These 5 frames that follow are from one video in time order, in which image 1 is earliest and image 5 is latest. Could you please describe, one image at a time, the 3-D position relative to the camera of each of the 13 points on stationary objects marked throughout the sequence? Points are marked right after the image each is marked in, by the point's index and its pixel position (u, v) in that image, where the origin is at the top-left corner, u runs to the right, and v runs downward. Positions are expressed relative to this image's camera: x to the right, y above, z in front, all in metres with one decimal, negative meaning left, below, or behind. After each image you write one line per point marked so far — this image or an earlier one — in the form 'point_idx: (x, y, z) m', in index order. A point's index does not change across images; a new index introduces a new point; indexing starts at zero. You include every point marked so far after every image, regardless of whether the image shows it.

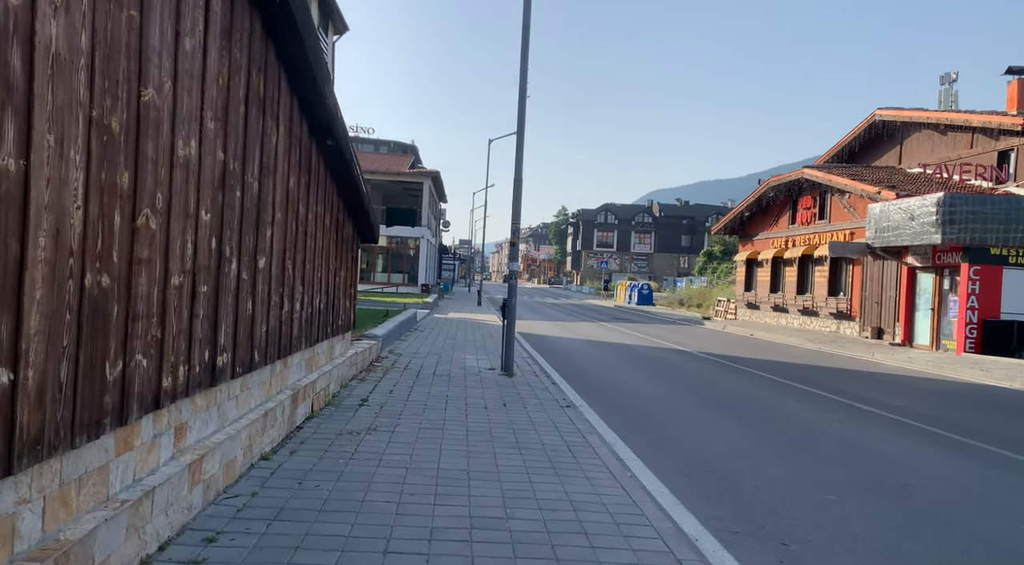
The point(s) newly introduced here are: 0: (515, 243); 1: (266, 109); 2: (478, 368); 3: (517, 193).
0: (+0.1, +0.7, +11.9) m
1: (-1.9, +1.3, +5.1) m
2: (-0.6, -1.5, +11.6) m
3: (+0.1, +1.7, +12.5) m
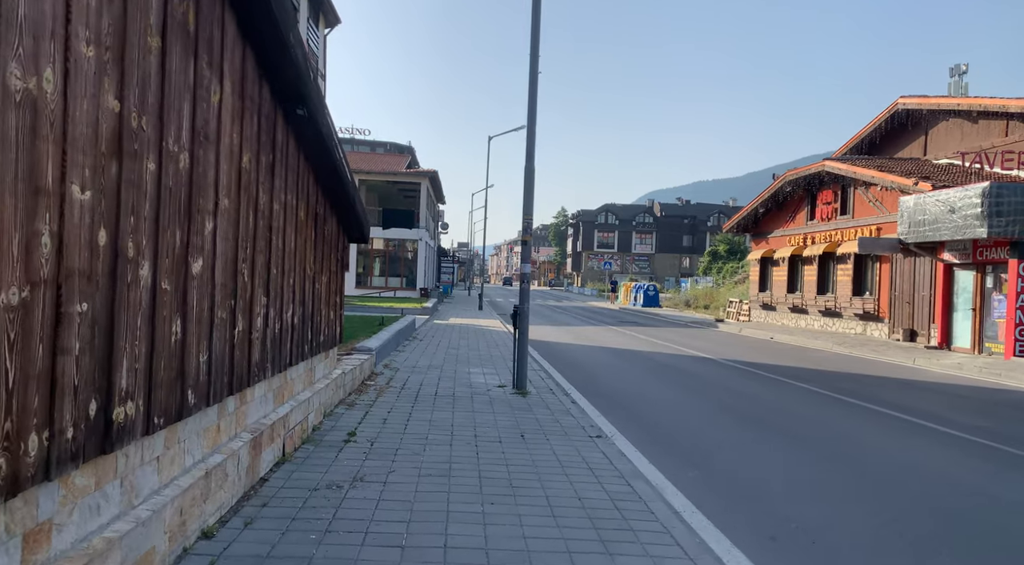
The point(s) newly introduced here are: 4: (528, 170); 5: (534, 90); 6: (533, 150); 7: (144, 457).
0: (+0.2, +0.7, +10.4) m
1: (-1.7, +1.3, +3.7) m
2: (-0.4, -1.5, +10.1) m
3: (+0.3, +1.6, +11.0) m
4: (+0.3, +1.9, +11.3) m
5: (+0.4, +3.3, +11.6) m
6: (+0.4, +2.3, +11.4) m
7: (-1.8, -0.9, +3.3) m
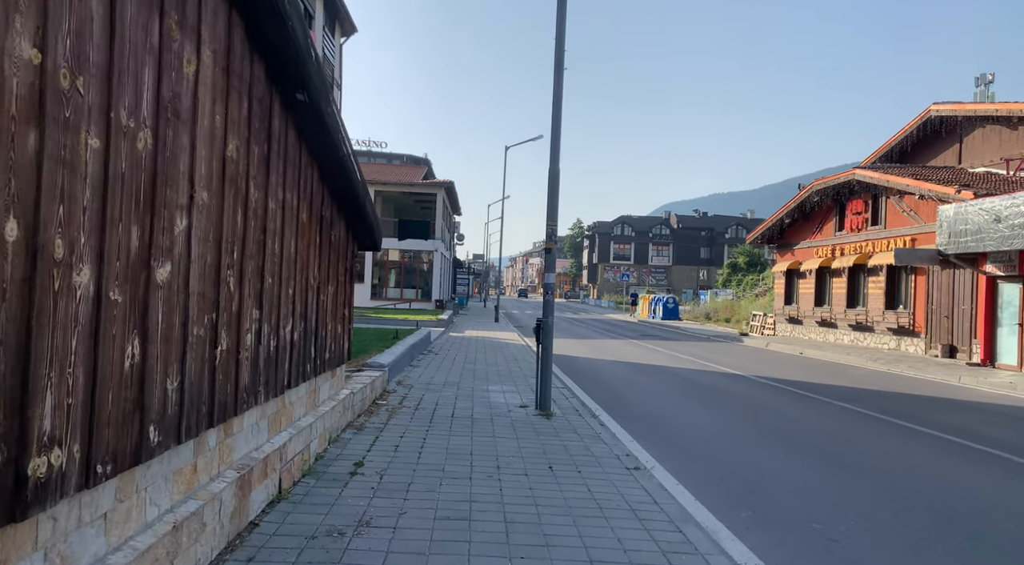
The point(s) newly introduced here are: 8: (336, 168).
0: (+0.6, +0.5, +9.7) m
1: (-1.5, +1.2, +3.0) m
2: (-0.1, -1.7, +9.3) m
3: (+0.6, +1.4, +10.3) m
4: (+0.6, +1.7, +10.5) m
5: (+0.7, +3.1, +10.9) m
6: (+0.7, +2.1, +10.7) m
7: (-1.6, -0.9, +2.6) m
8: (-1.5, +1.0, +5.8) m
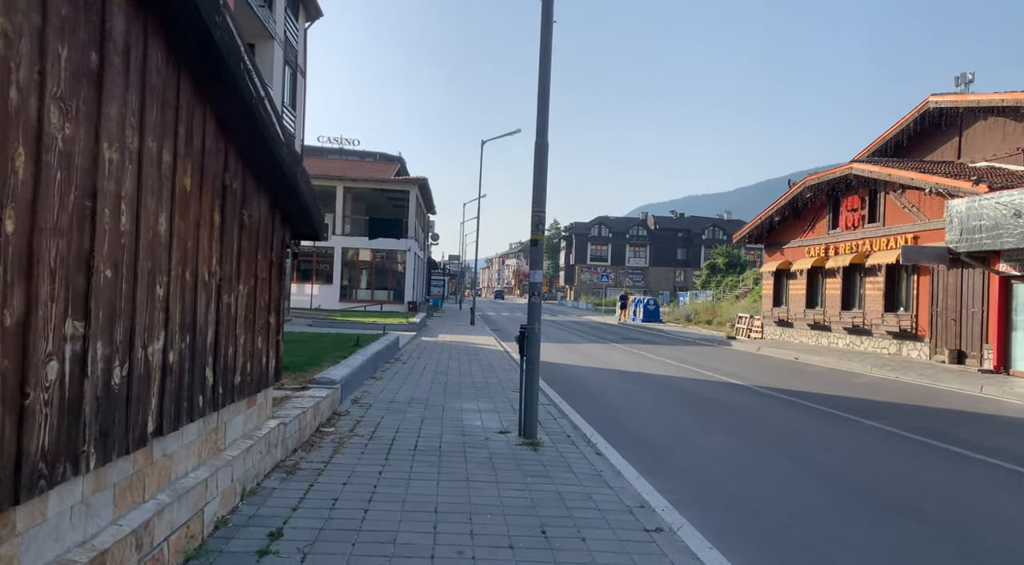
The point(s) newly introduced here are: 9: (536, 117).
0: (+0.3, +0.5, +8.0) m
1: (-1.5, +1.2, +1.3) m
2: (-0.3, -1.7, +7.6) m
3: (+0.3, +1.4, +8.7) m
4: (+0.3, +1.7, +8.9) m
5: (+0.4, +3.1, +9.2) m
6: (+0.4, +2.1, +9.0) m
7: (-1.6, -0.9, +0.9) m
8: (-1.7, +1.0, +4.1) m
9: (+0.3, +2.2, +9.1) m
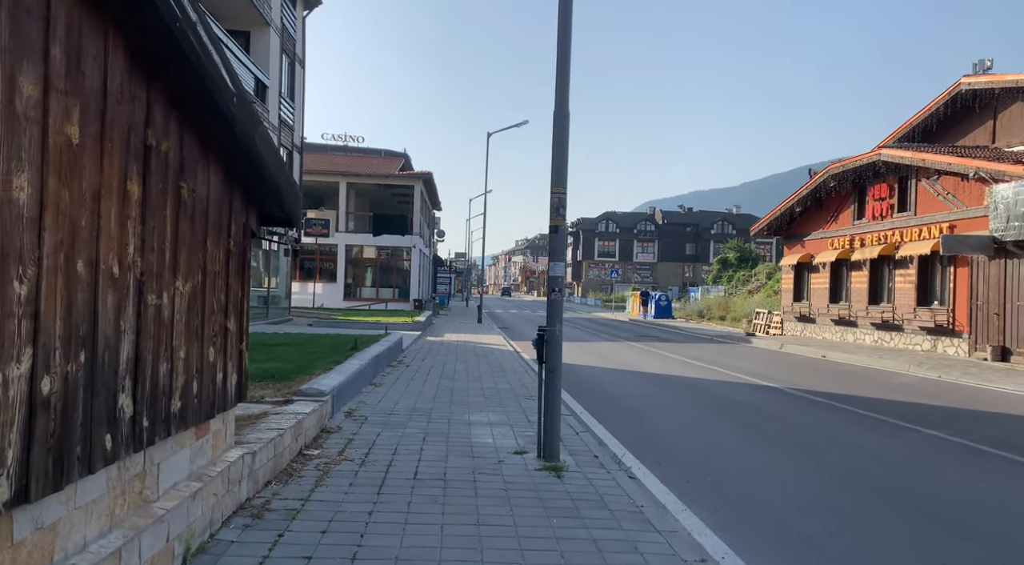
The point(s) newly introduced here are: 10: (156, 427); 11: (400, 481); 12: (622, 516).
0: (+0.4, +0.6, +6.9) m
1: (-1.5, +1.3, +0.1) m
2: (-0.2, -1.6, +6.5) m
3: (+0.5, +1.5, +7.5) m
4: (+0.5, +1.8, +7.7) m
5: (+0.6, +3.2, +8.1) m
6: (+0.6, +2.1, +7.9) m
7: (-1.6, -0.9, -0.3) m
8: (-1.5, +1.0, +3.0) m
9: (+0.4, +2.3, +7.9) m
10: (-1.8, -0.7, +3.3) m
11: (-0.9, -1.6, +5.5) m
12: (+0.8, -1.7, +4.9) m
